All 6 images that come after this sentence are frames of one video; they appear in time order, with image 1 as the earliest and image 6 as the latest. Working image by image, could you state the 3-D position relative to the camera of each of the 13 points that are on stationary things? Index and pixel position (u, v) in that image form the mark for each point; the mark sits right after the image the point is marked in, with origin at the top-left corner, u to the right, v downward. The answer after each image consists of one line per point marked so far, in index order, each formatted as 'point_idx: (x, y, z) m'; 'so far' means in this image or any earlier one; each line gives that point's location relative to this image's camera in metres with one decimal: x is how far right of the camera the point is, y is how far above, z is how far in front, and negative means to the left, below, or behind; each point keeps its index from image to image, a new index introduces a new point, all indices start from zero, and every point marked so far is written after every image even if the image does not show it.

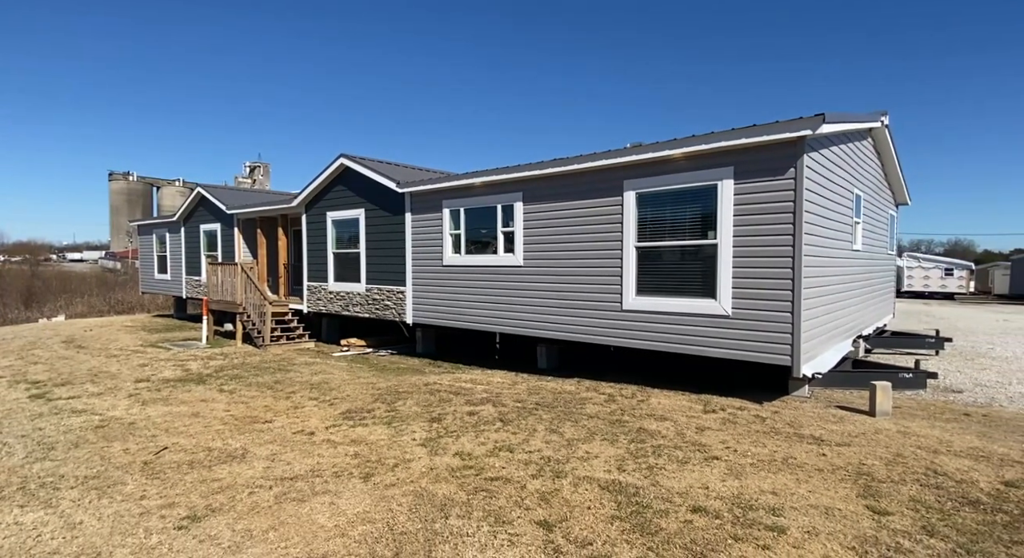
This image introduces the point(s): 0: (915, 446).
0: (+3.2, -1.3, +4.7) m
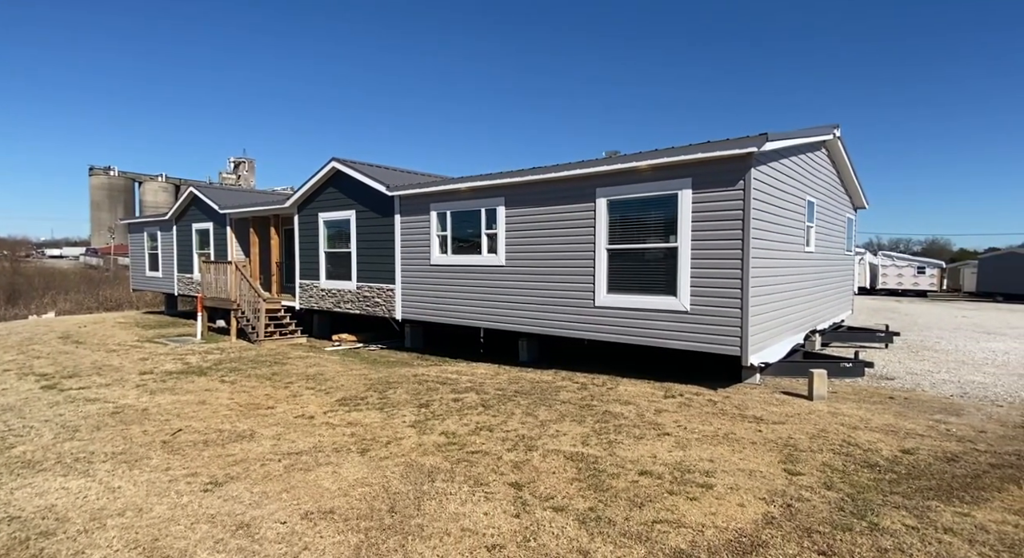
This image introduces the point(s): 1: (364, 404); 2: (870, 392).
0: (+3.0, -1.3, +5.5) m
1: (-1.8, -1.5, +7.4) m
2: (+4.0, -1.3, +6.7) m
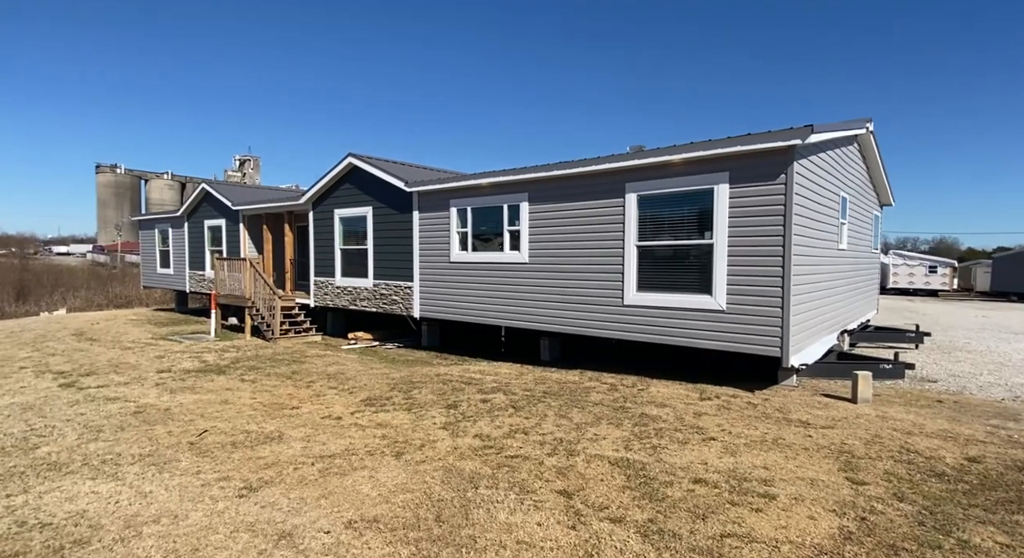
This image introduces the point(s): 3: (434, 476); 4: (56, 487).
0: (+3.3, -1.3, +5.3) m
1: (-1.5, -1.5, +7.2) m
2: (+4.3, -1.2, +6.5) m
3: (-0.6, -1.5, +4.6) m
4: (-3.5, -1.6, +4.6) m
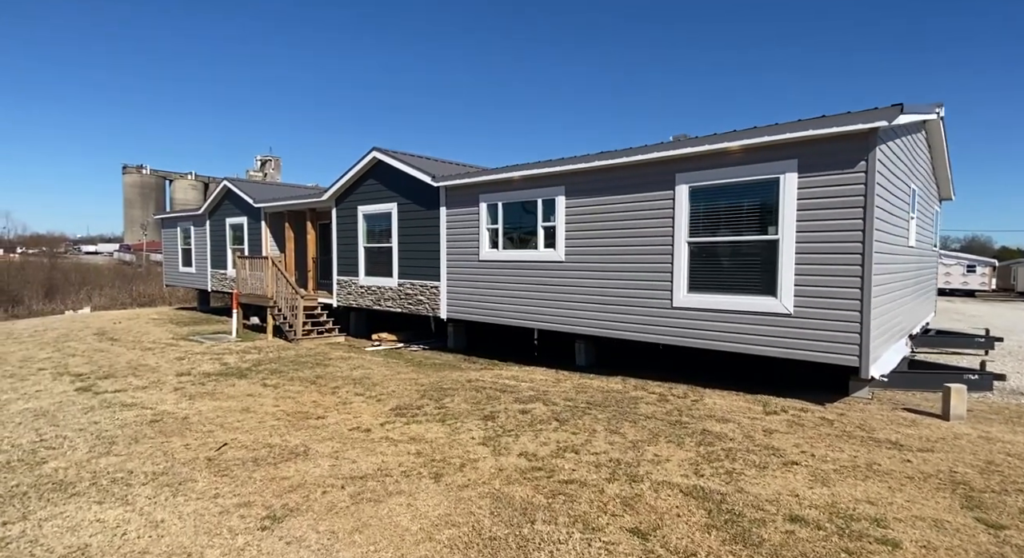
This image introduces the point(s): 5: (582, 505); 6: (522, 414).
0: (+3.7, -1.3, +4.6) m
1: (-1.0, -1.5, +6.7) m
2: (+4.8, -1.3, +5.8) m
3: (-0.2, -1.5, +4.0) m
4: (-3.1, -1.6, +4.1) m
5: (+0.5, -1.5, +4.0) m
6: (+0.1, -1.5, +6.6) m
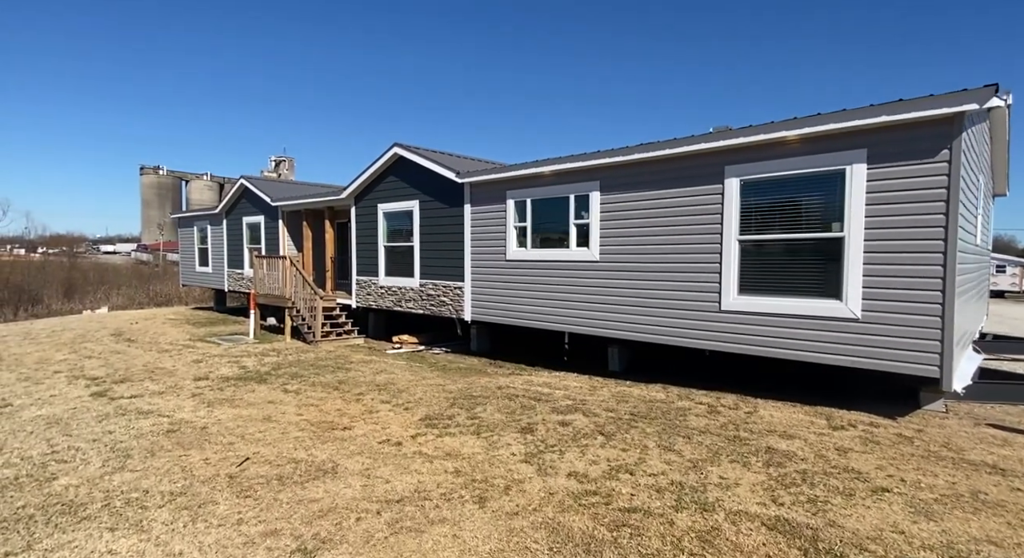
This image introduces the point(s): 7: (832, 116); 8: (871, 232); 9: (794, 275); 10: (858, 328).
0: (+4.1, -1.3, +4.0) m
1: (-0.6, -1.5, +6.2) m
2: (+5.2, -1.3, +5.2) m
3: (+0.1, -1.5, +3.6) m
4: (-2.7, -1.6, +3.7) m
5: (+0.8, -1.5, +3.5) m
6: (+0.5, -1.5, +6.1) m
7: (+3.2, +1.6, +6.1) m
8: (+3.5, +0.4, +5.9) m
9: (+3.0, 0.0, +6.5) m
10: (+3.4, -0.5, +6.1) m
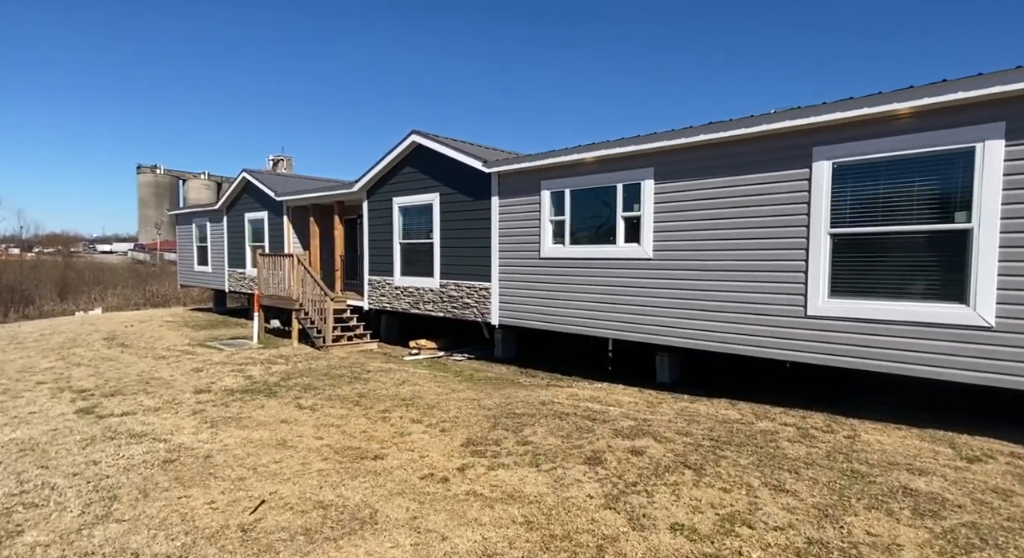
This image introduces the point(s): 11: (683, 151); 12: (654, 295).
0: (+4.6, -1.4, +3.1) m
1: (-0.1, -1.5, +5.3) m
2: (+5.7, -1.3, +4.2) m
3: (+0.7, -1.5, +2.6) m
4: (-2.2, -1.6, +2.7) m
5: (+1.4, -1.5, +2.5) m
6: (+1.1, -1.5, +5.1) m
7: (+3.7, +1.6, +5.1) m
8: (+4.0, +0.4, +5.0) m
9: (+3.6, 0.0, +5.5) m
10: (+4.0, -0.5, +5.1) m
11: (+2.0, +1.5, +7.2) m
12: (+1.8, -0.2, +7.5) m
